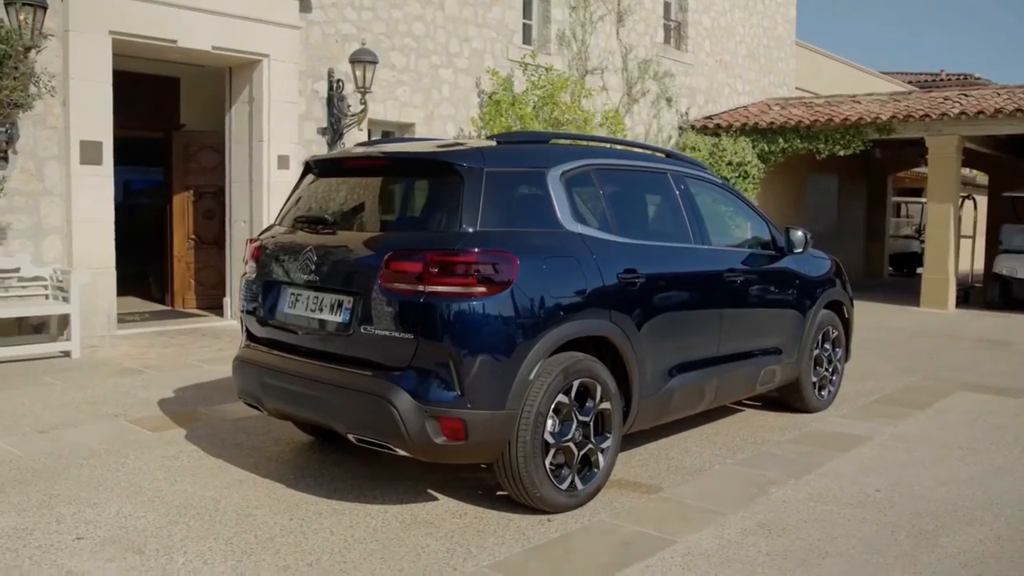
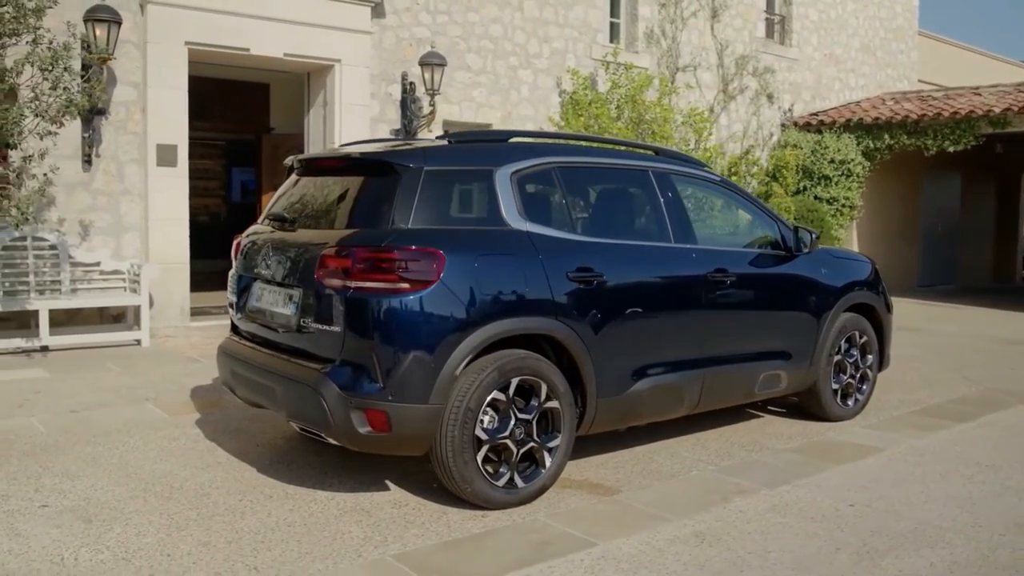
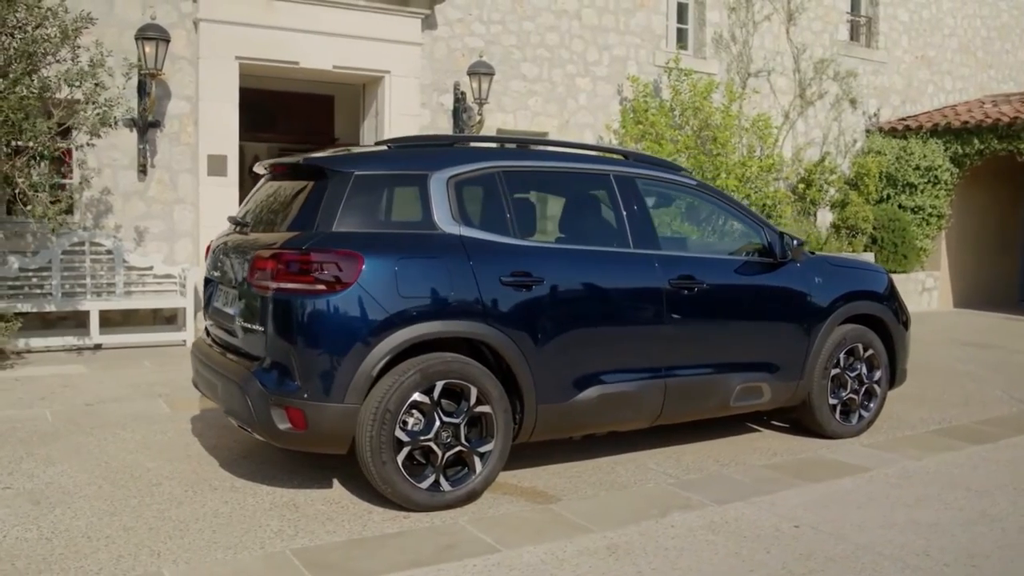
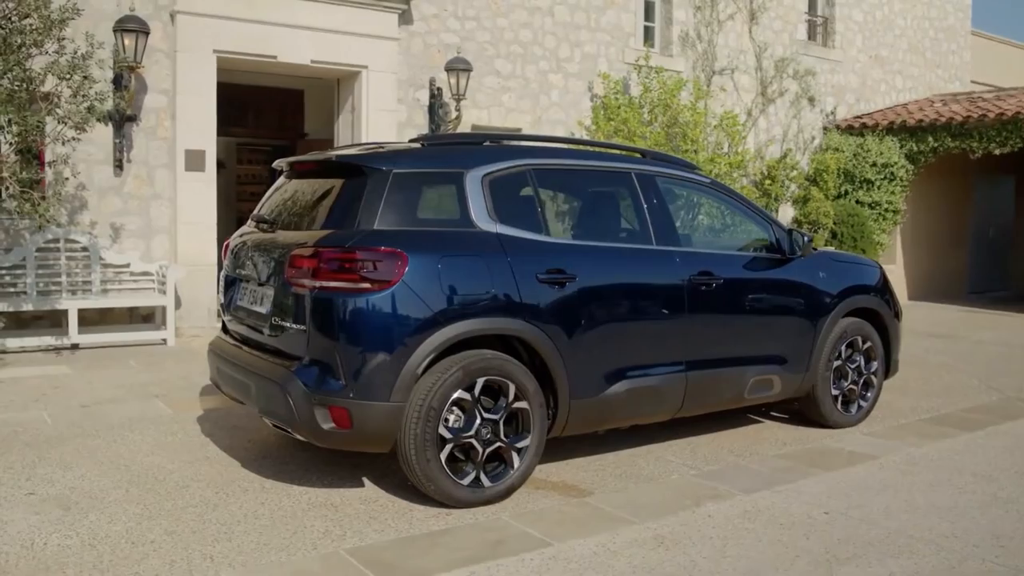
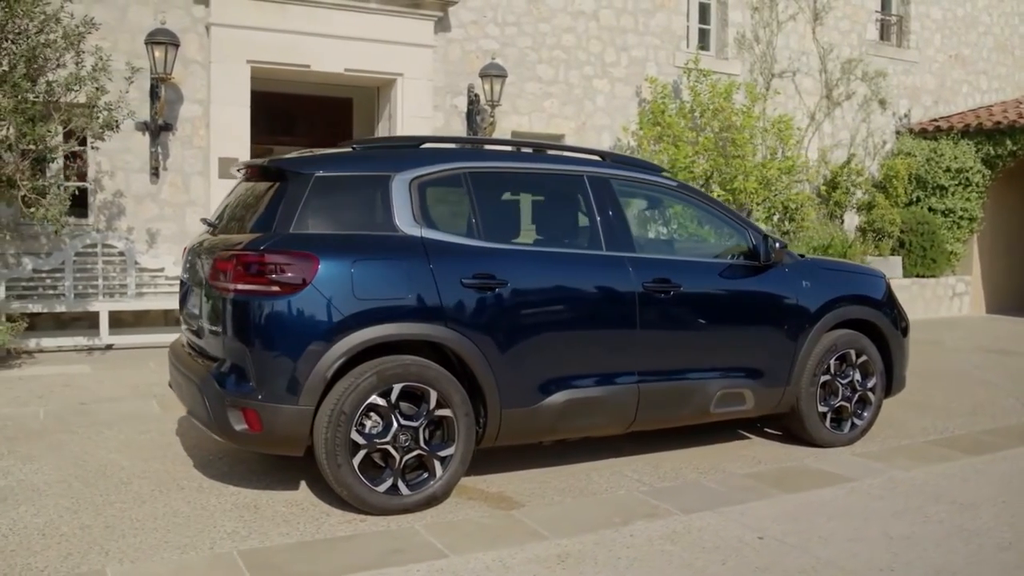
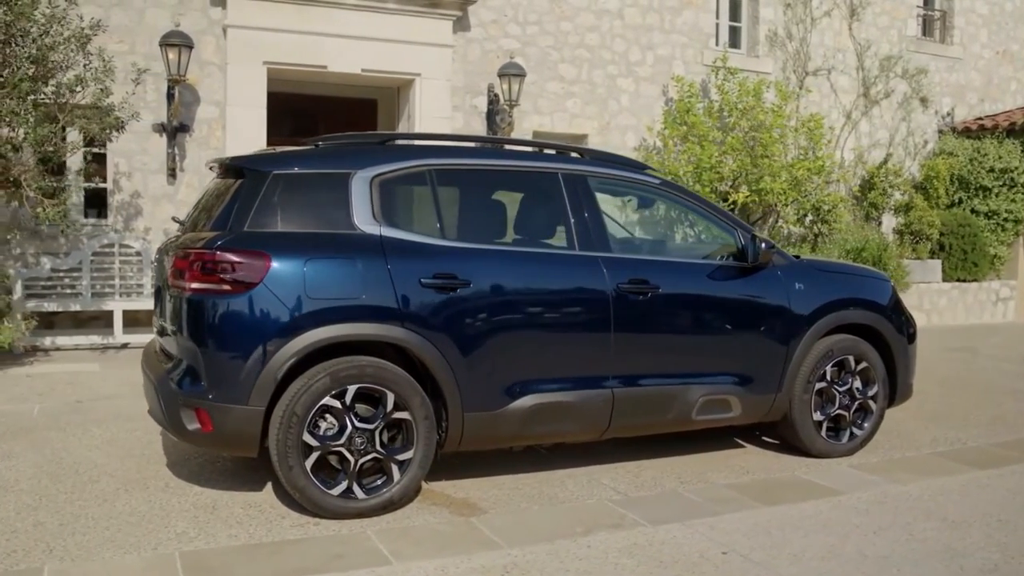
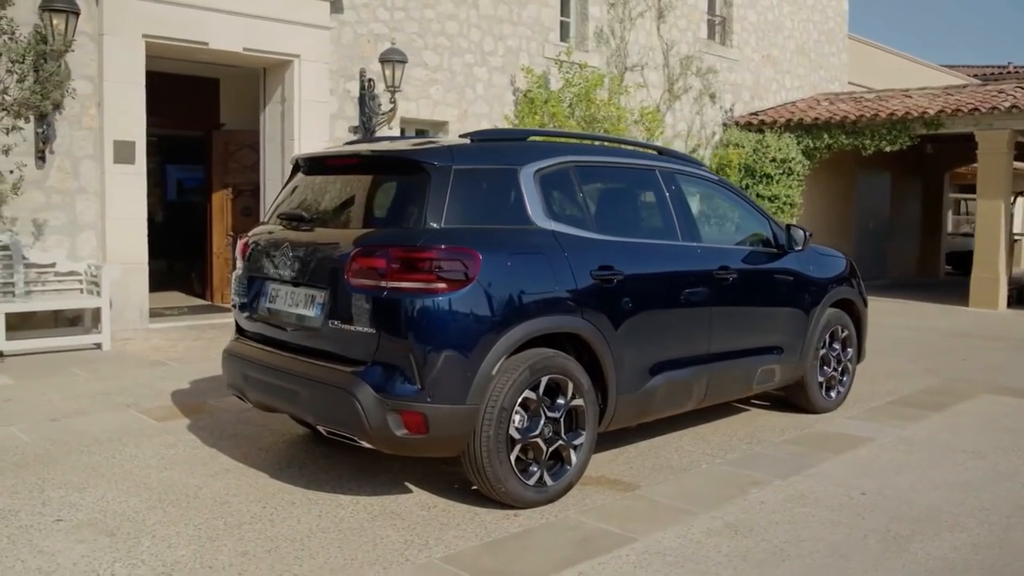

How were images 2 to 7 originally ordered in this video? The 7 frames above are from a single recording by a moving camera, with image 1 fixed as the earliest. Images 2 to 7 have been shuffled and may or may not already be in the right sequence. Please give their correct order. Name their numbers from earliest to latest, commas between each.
7, 2, 4, 3, 5, 6
